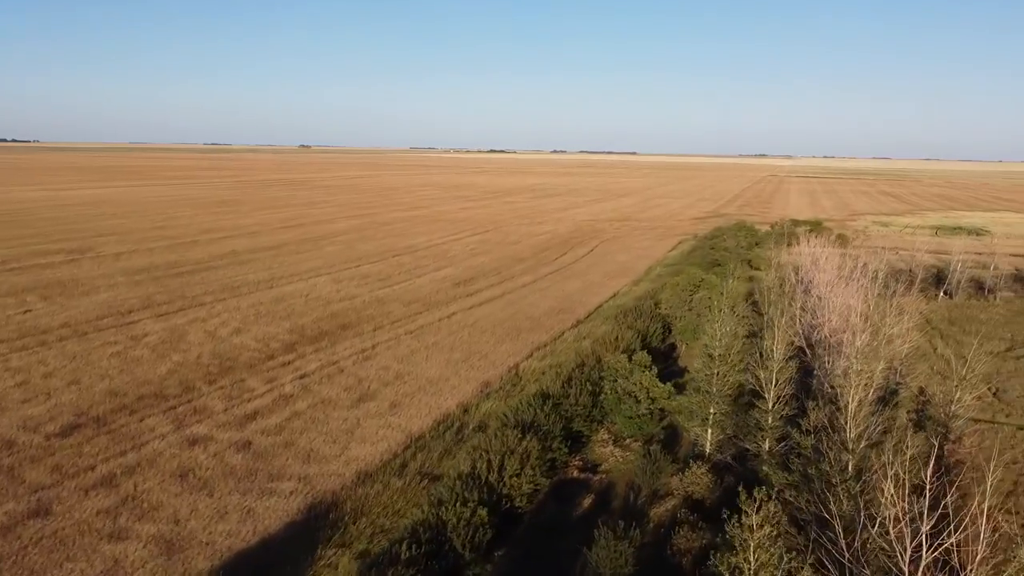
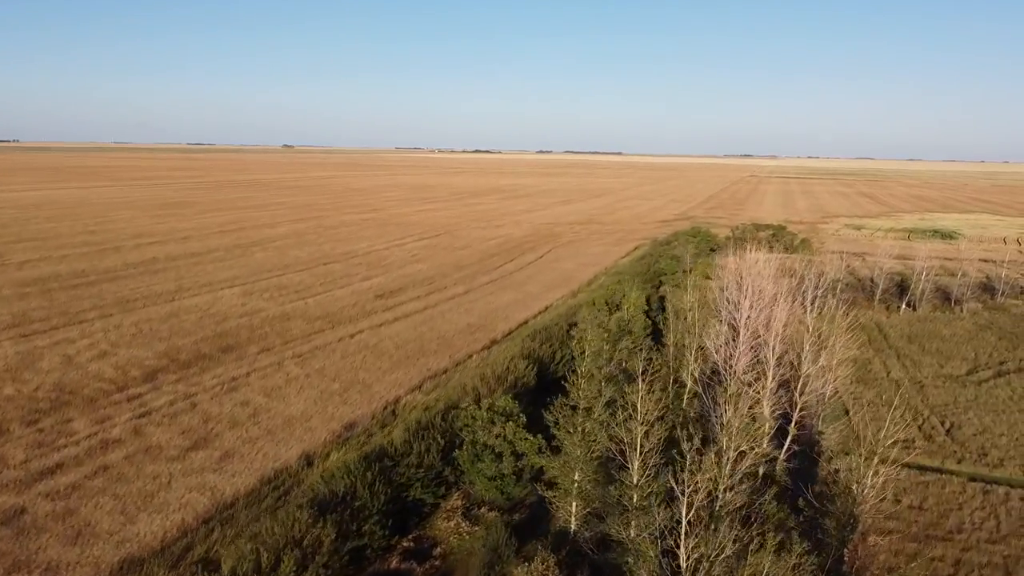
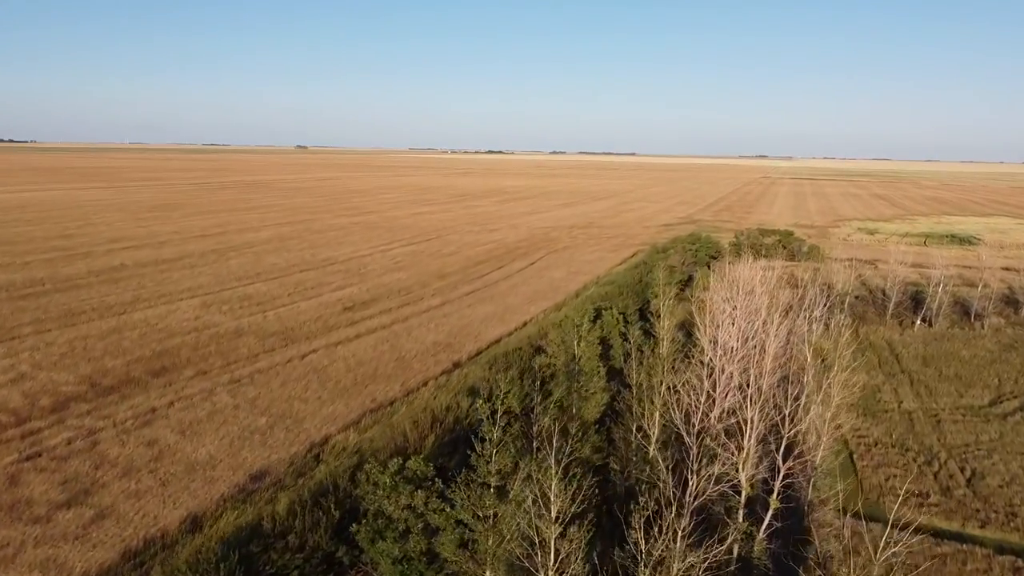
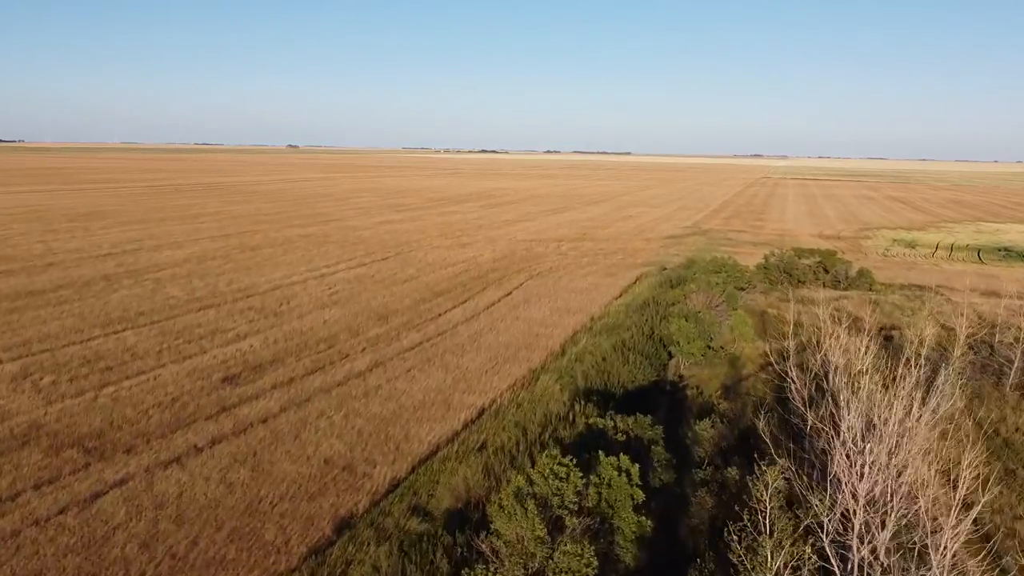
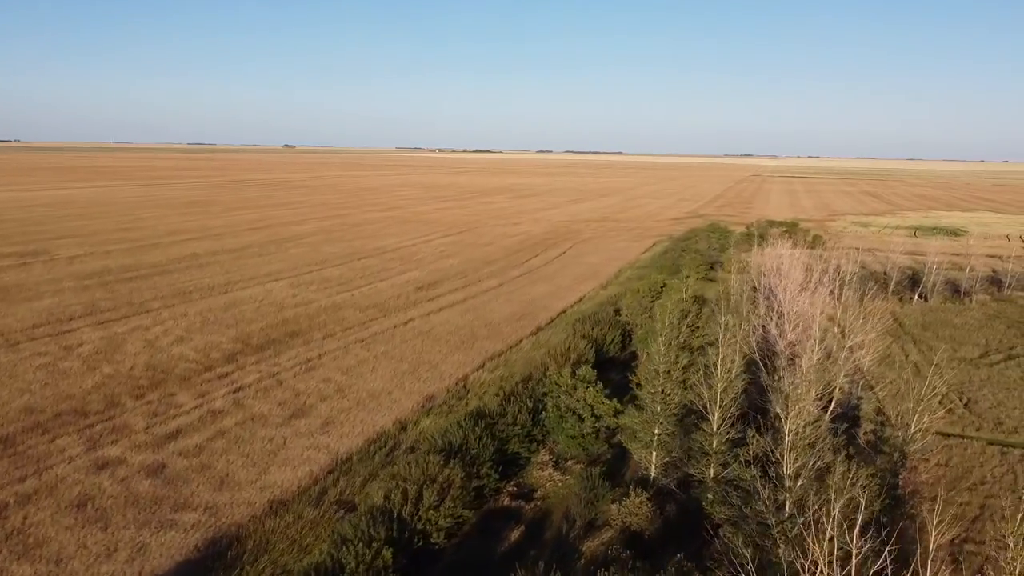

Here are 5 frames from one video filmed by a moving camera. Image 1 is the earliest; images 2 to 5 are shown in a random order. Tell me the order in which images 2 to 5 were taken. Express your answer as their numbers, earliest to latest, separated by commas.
5, 2, 3, 4
